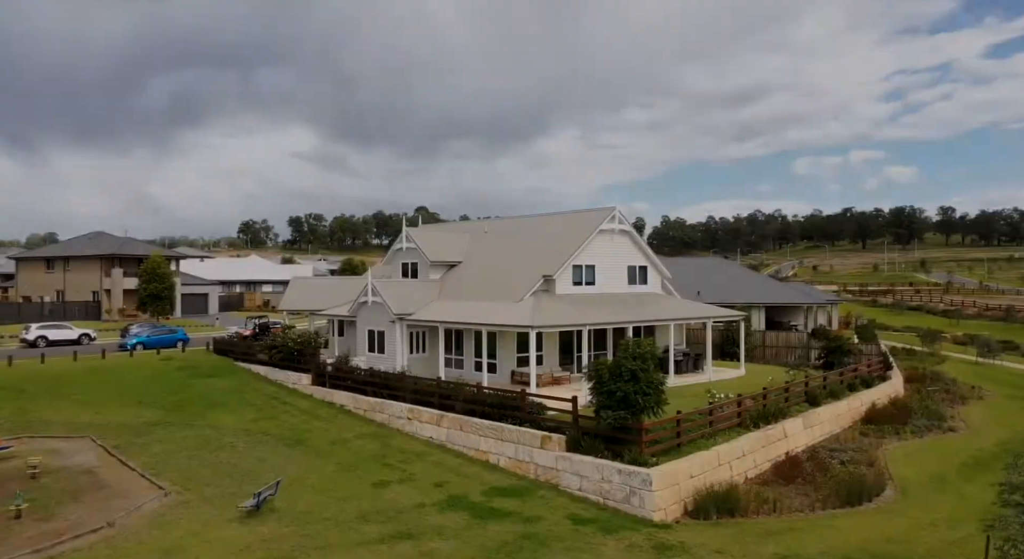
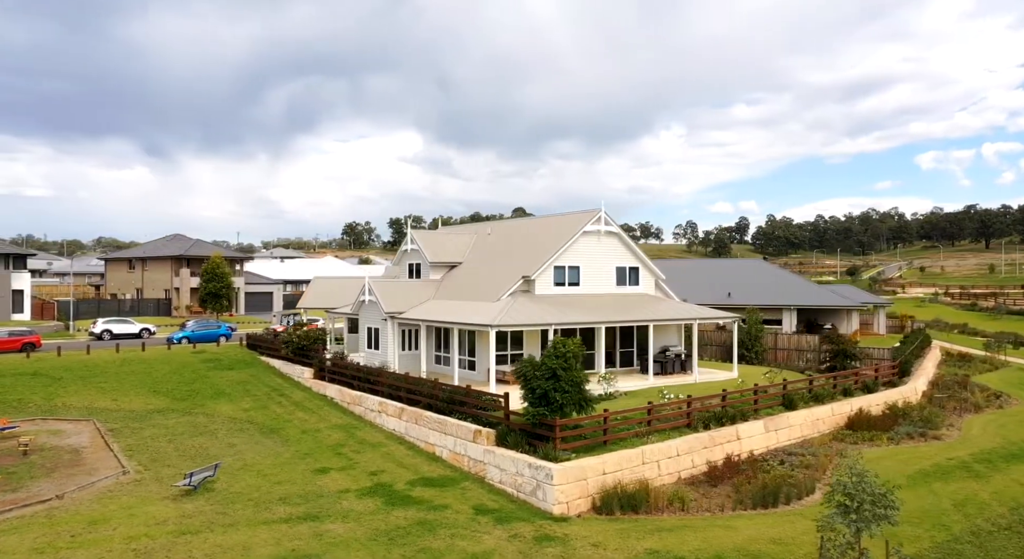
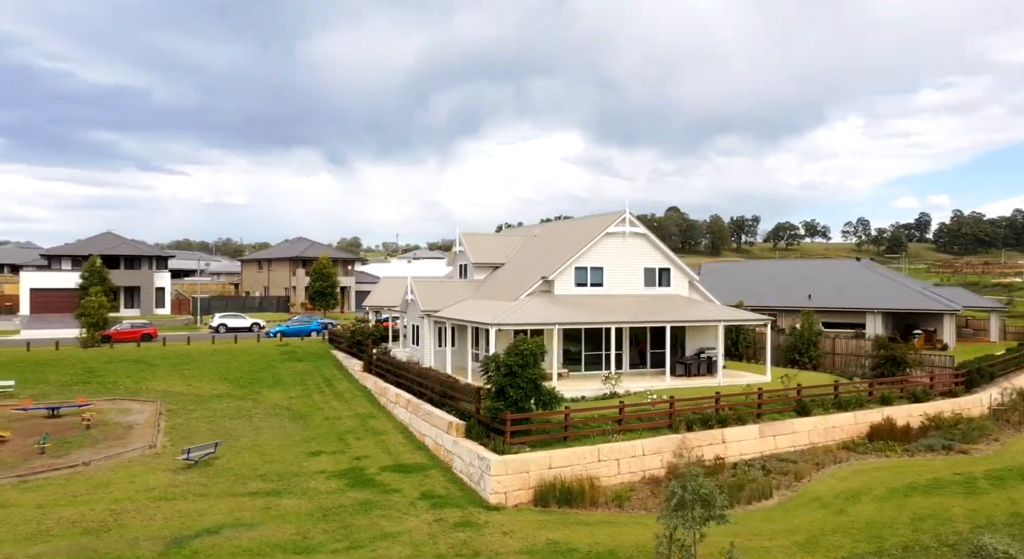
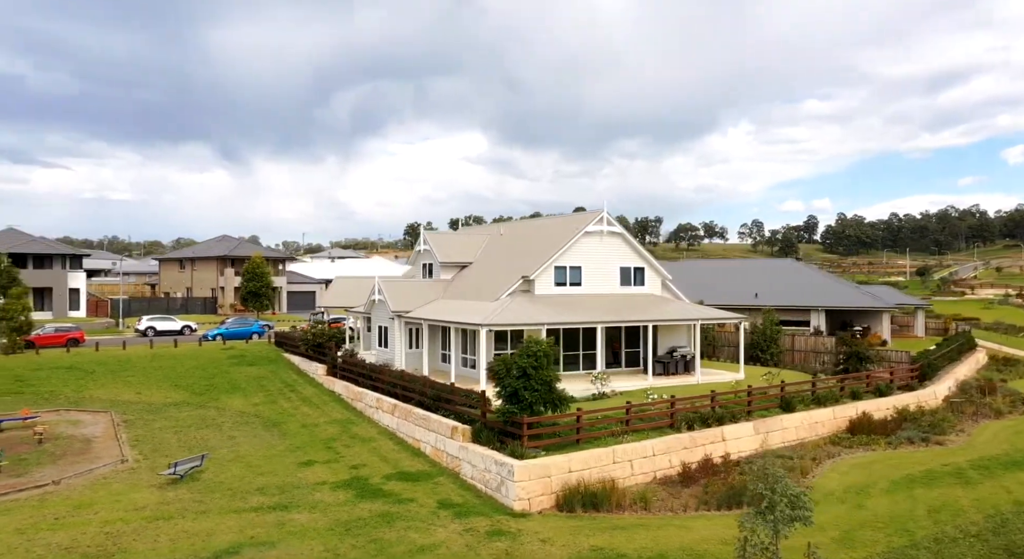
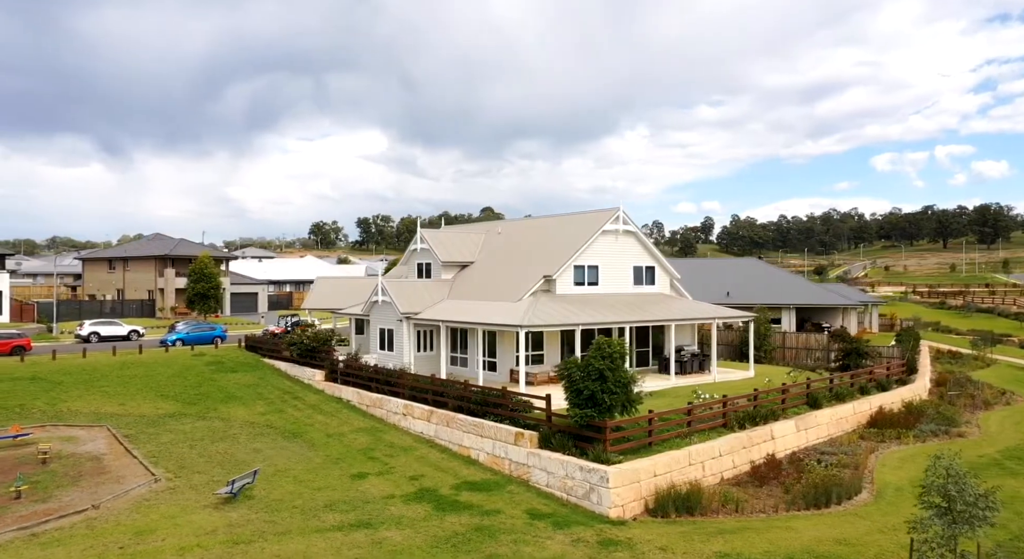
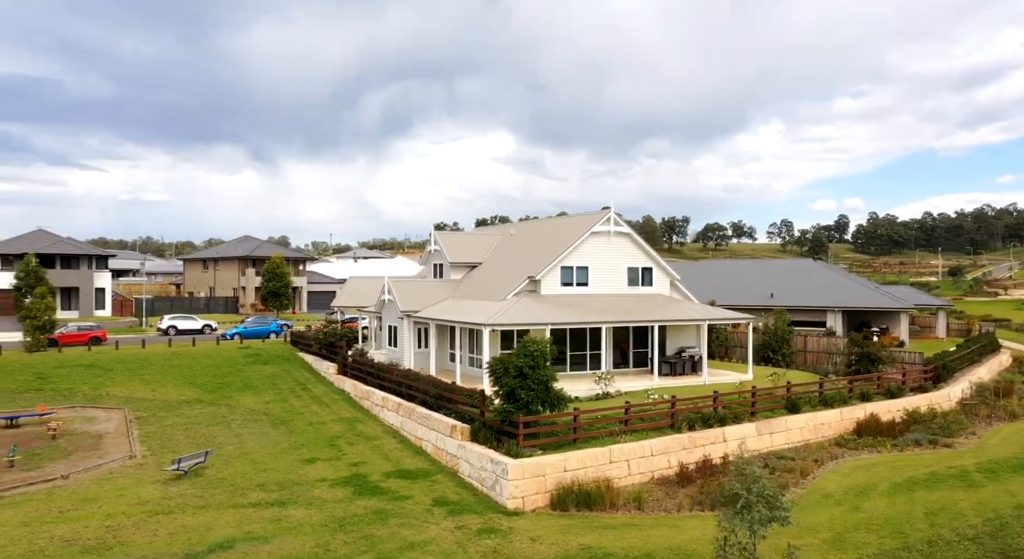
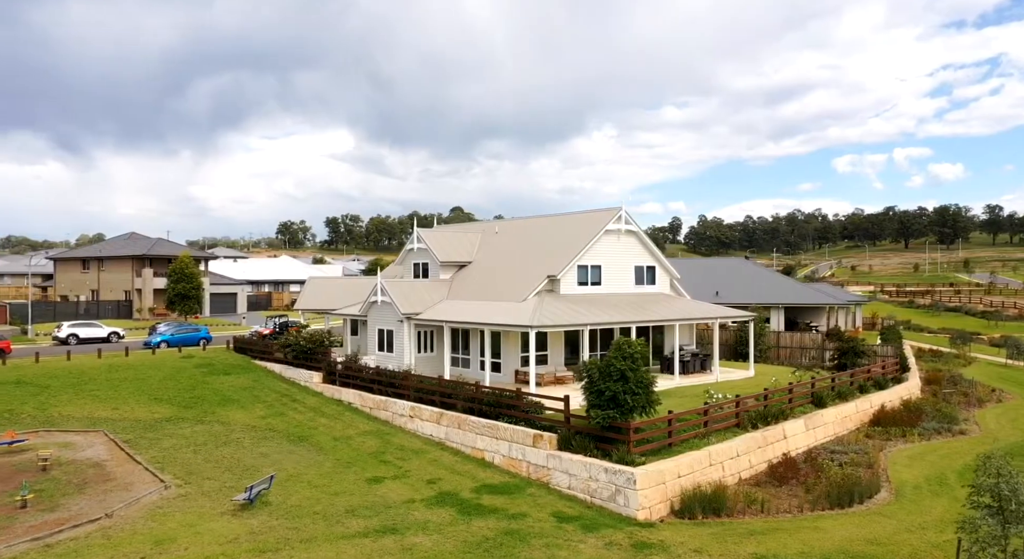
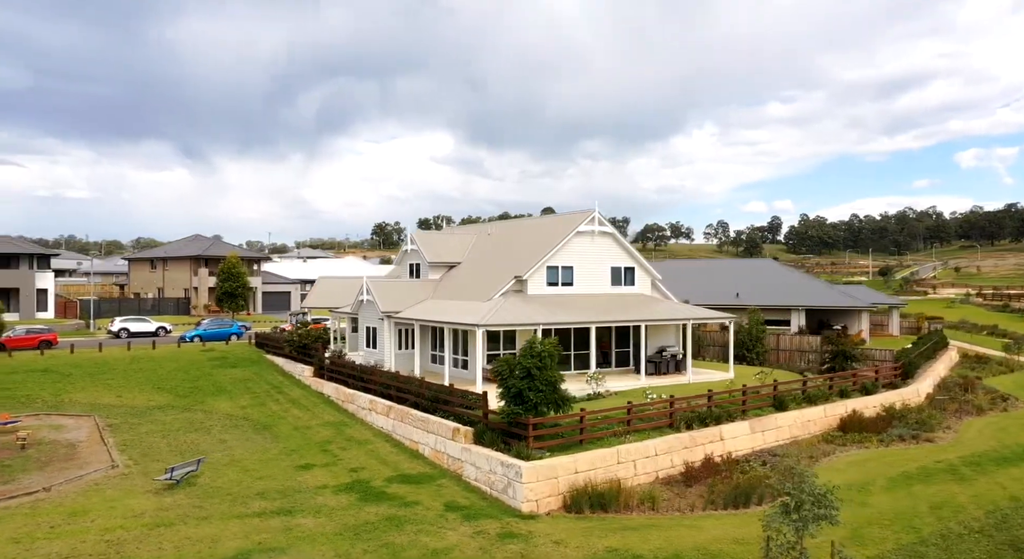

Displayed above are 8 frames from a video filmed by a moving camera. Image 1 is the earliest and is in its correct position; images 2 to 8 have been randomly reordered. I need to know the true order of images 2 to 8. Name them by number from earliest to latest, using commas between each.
7, 5, 2, 8, 4, 6, 3
